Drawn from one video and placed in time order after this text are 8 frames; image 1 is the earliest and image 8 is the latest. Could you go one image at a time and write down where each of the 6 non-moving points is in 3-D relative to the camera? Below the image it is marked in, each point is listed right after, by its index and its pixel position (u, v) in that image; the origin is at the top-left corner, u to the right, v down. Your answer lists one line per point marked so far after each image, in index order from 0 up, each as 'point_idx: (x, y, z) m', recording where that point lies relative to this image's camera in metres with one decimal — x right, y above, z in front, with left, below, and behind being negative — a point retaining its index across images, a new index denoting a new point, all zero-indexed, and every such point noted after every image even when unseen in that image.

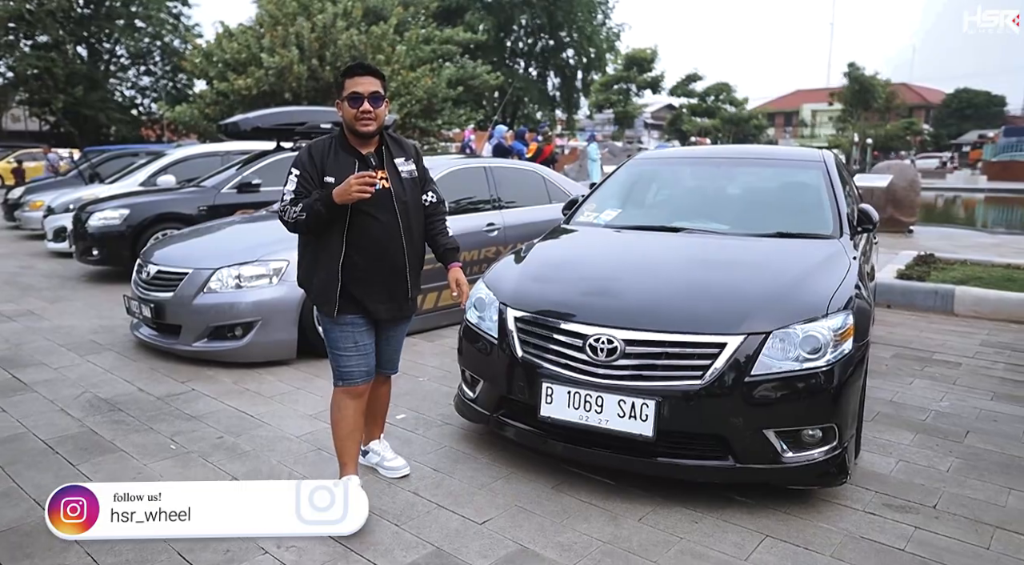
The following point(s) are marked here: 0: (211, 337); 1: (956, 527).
0: (-1.9, -0.3, +4.6) m
1: (+1.7, -0.9, +2.7) m
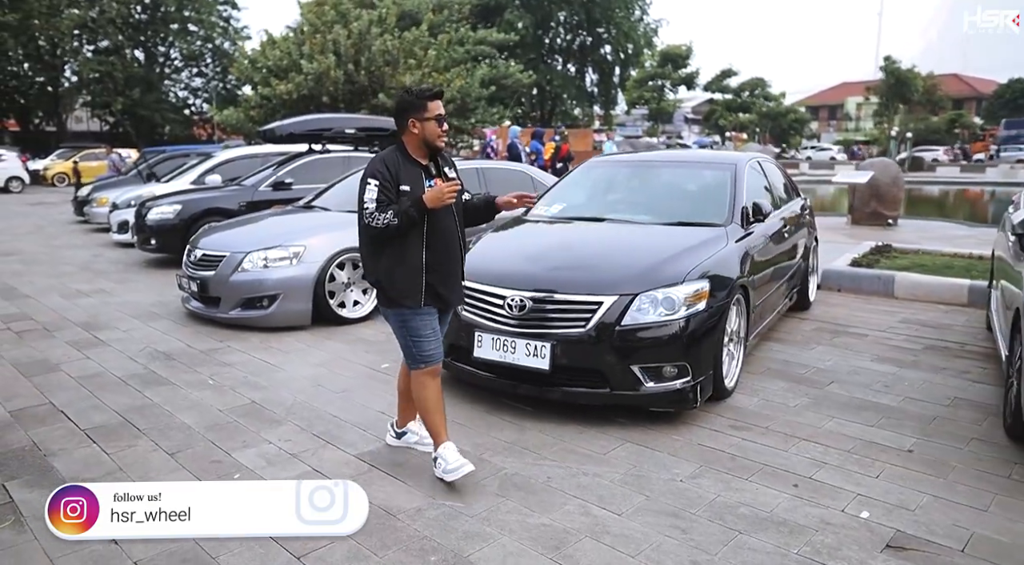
0: (-2.1, -0.2, +5.7) m
1: (+1.3, -0.8, +3.6) m
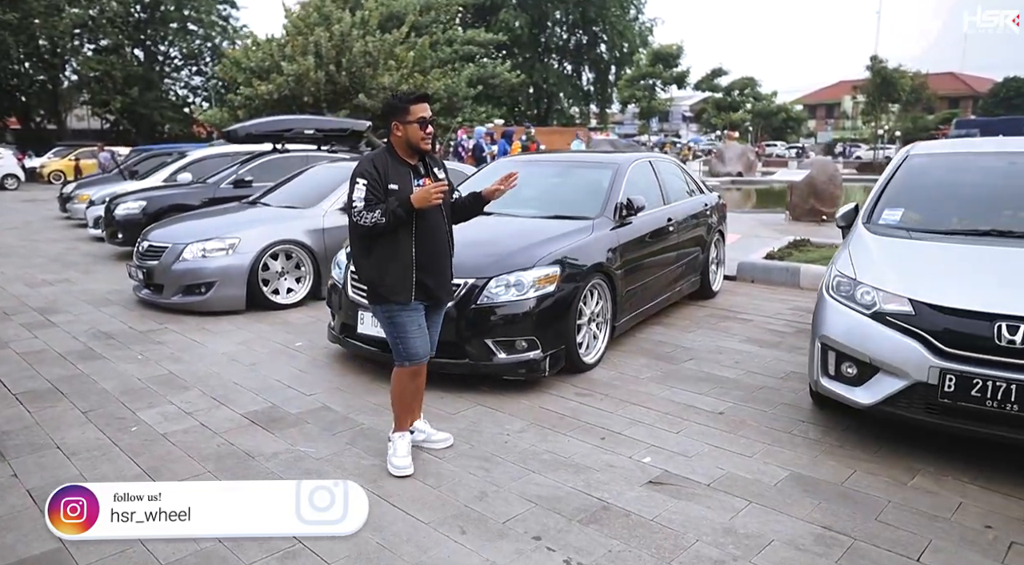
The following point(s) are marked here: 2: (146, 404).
0: (-2.9, -0.1, +6.3) m
1: (+0.6, -0.7, +4.2) m
2: (-2.1, -0.7, +4.1) m
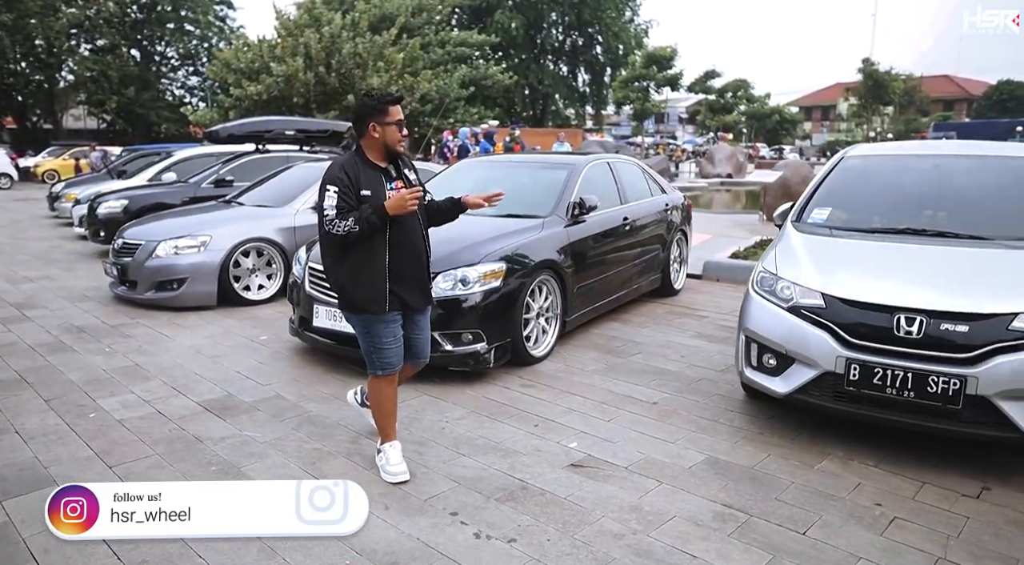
0: (-3.2, -0.1, +6.5) m
1: (+0.2, -0.7, +4.4) m
2: (-2.5, -0.7, +4.3) m
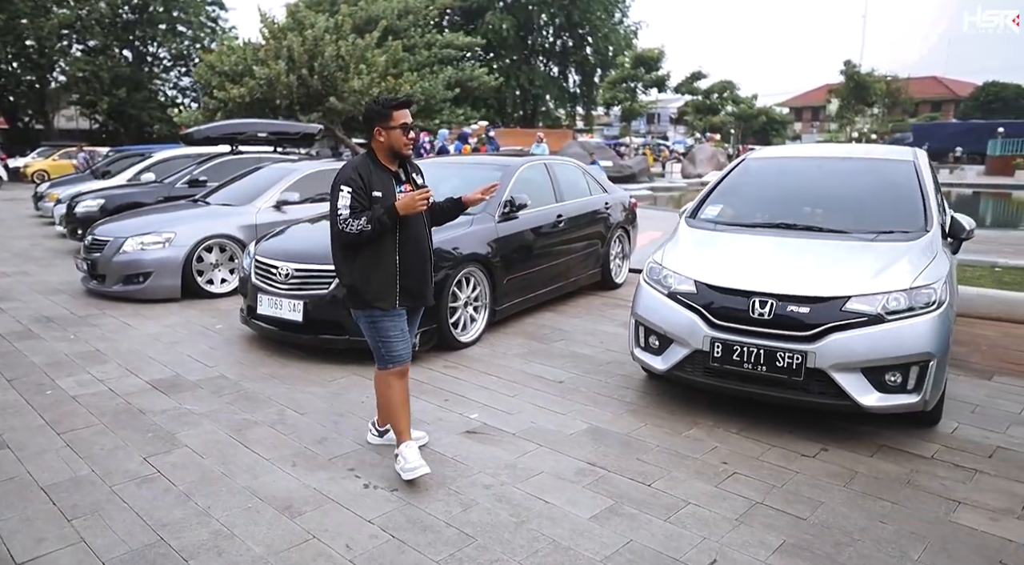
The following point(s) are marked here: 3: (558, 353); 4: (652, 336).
0: (-3.8, 0.0, +6.9) m
1: (-0.3, -0.6, +4.8) m
2: (-3.0, -0.6, +4.8) m
3: (+0.3, -0.5, +5.3) m
4: (+0.8, -0.3, +4.2) m
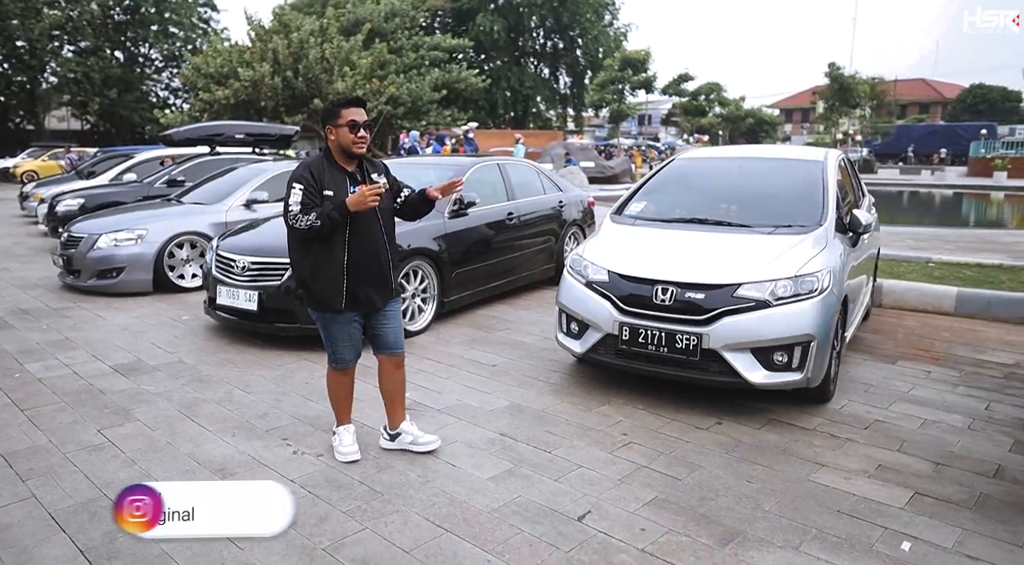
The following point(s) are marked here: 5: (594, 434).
0: (-4.2, +0.1, +7.3) m
1: (-0.7, -0.5, +5.2) m
2: (-3.4, -0.5, +5.1) m
3: (-0.1, -0.5, +5.6) m
4: (+0.4, -0.3, +4.6) m
5: (+0.4, -0.8, +3.8) m
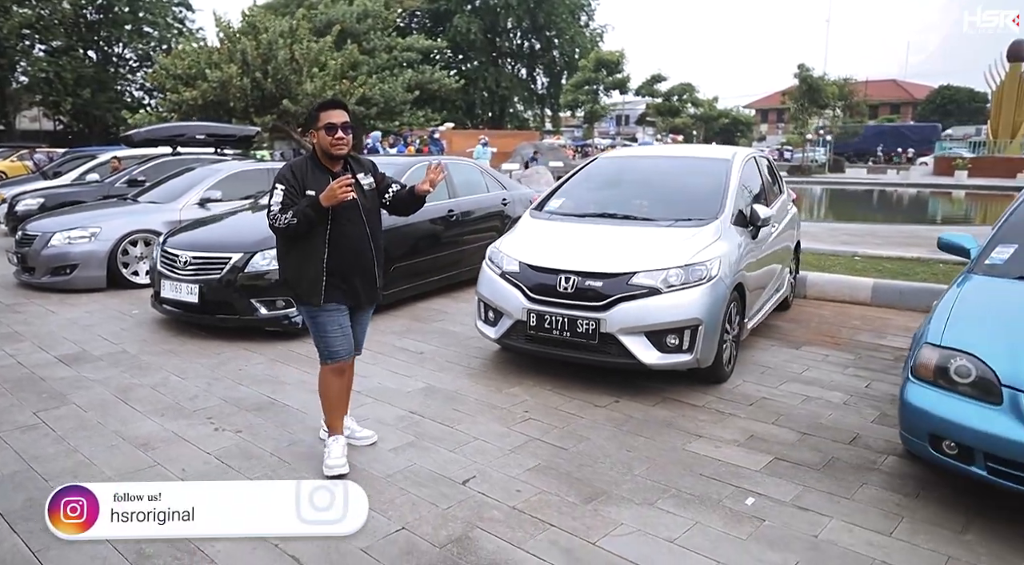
0: (-4.8, +0.1, +7.5) m
1: (-1.3, -0.5, +5.5) m
2: (-4.0, -0.5, +5.3) m
3: (-0.7, -0.4, +6.0) m
4: (-0.1, -0.2, +4.9) m
5: (-0.1, -0.7, +4.1) m
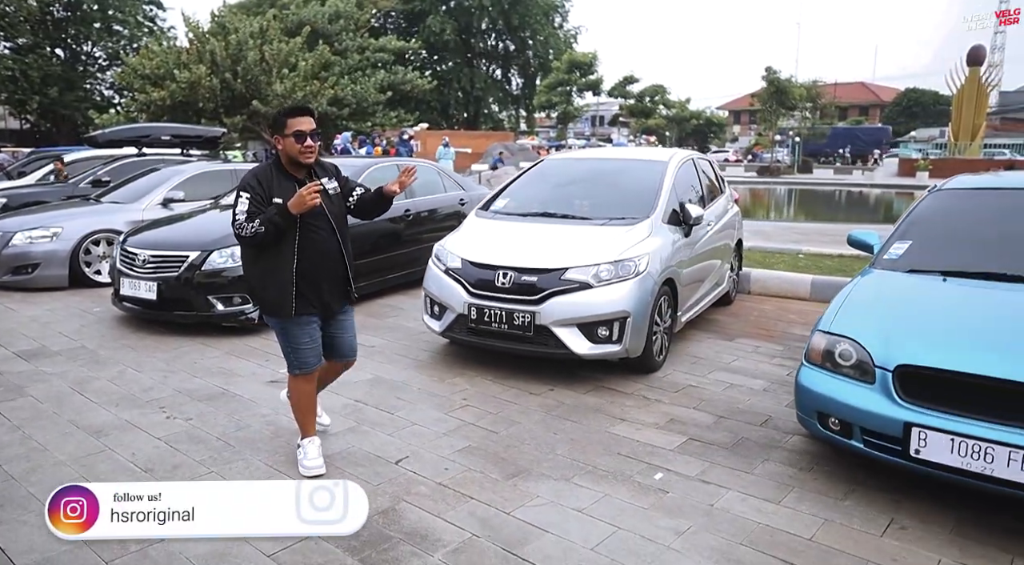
0: (-5.3, +0.1, +7.6) m
1: (-1.7, -0.5, +5.7) m
2: (-4.4, -0.5, +5.5) m
3: (-1.1, -0.4, +6.2) m
4: (-0.5, -0.2, +5.1) m
5: (-0.5, -0.7, +4.4) m
